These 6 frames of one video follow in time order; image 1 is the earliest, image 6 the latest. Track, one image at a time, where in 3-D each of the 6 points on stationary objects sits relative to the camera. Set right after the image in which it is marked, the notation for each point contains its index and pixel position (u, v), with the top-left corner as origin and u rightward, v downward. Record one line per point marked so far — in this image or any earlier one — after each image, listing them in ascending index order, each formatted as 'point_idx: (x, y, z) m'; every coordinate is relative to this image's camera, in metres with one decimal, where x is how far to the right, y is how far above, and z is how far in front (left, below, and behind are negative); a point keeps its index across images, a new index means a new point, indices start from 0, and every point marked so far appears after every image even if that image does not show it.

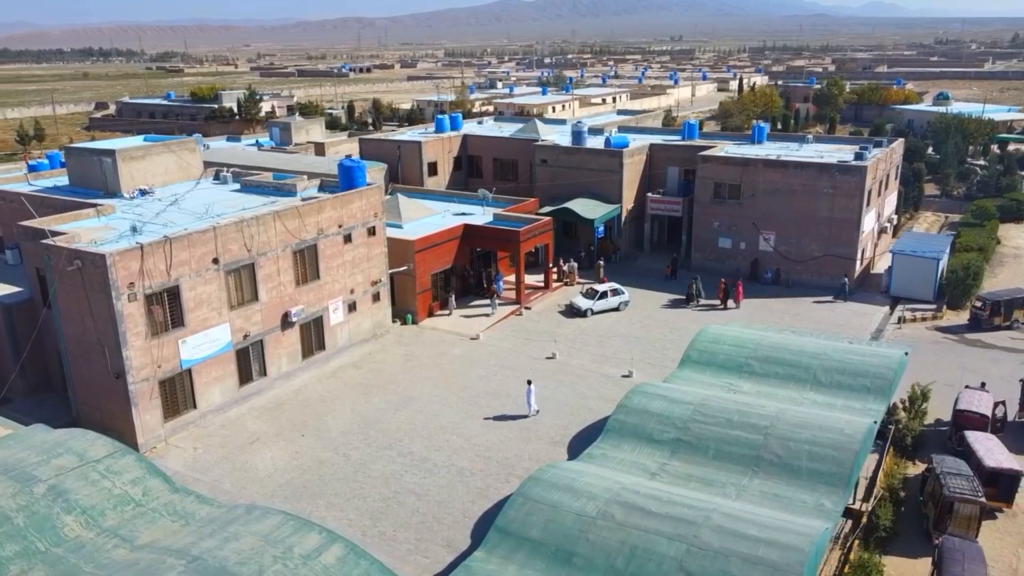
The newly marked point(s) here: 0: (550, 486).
0: (+0.7, -3.8, +15.4) m
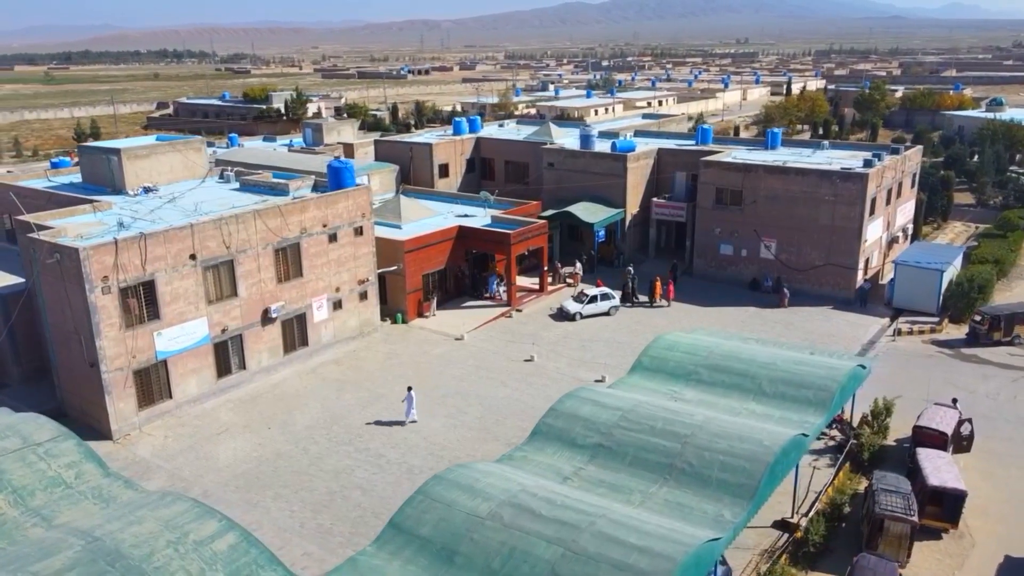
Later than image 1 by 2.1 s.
0: (-1.2, -3.8, +15.6) m
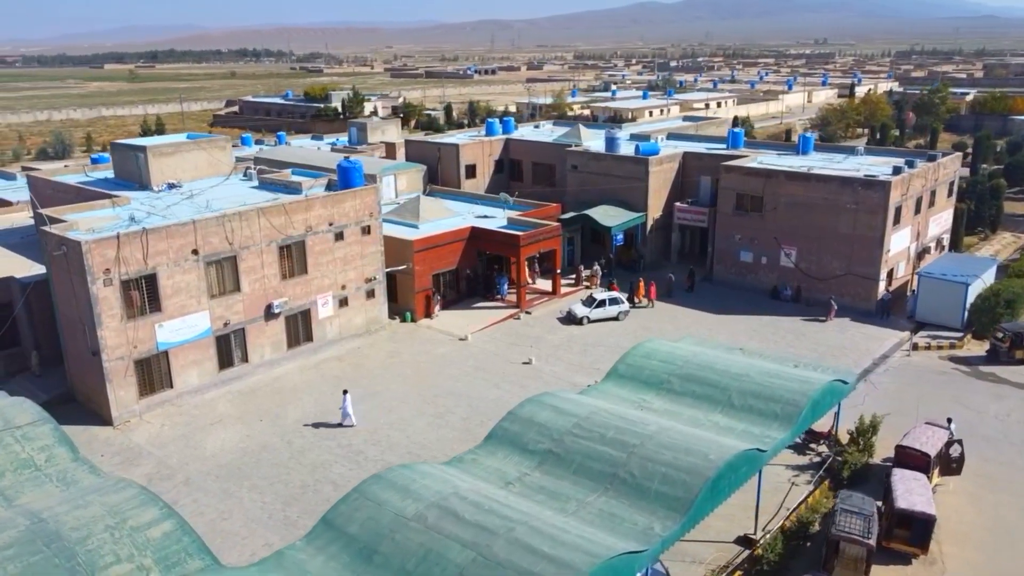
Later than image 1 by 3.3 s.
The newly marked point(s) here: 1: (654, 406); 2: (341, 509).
0: (-2.4, -3.9, +15.8) m
1: (+3.5, -2.9, +19.9) m
2: (-3.3, -4.2, +15.4) m
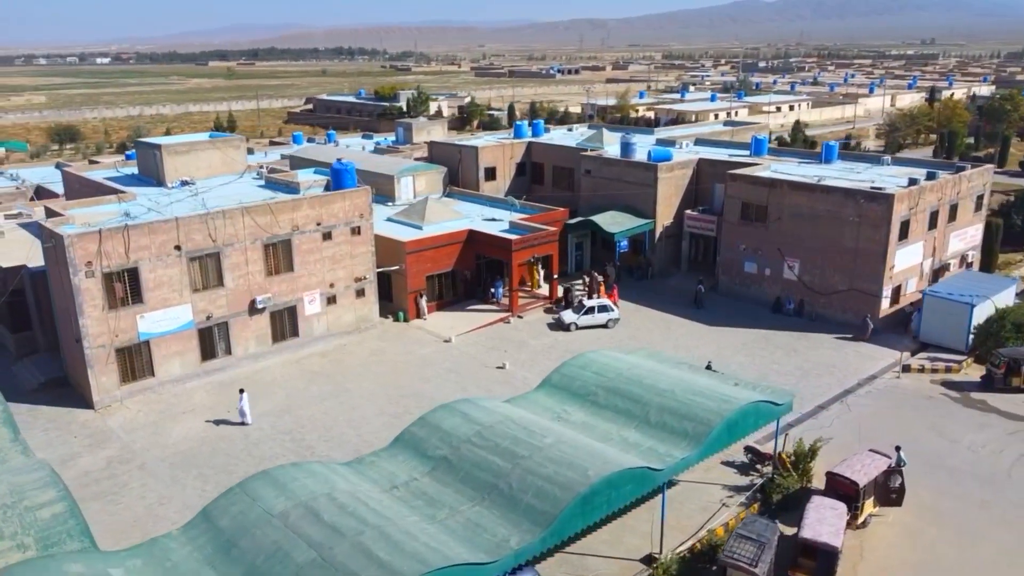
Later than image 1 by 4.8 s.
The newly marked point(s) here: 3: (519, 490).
0: (-4.9, -3.9, +16.3) m
1: (+1.5, -3.2, +19.8) m
2: (-5.8, -4.3, +16.0) m
3: (+0.1, -4.0, +16.1) m
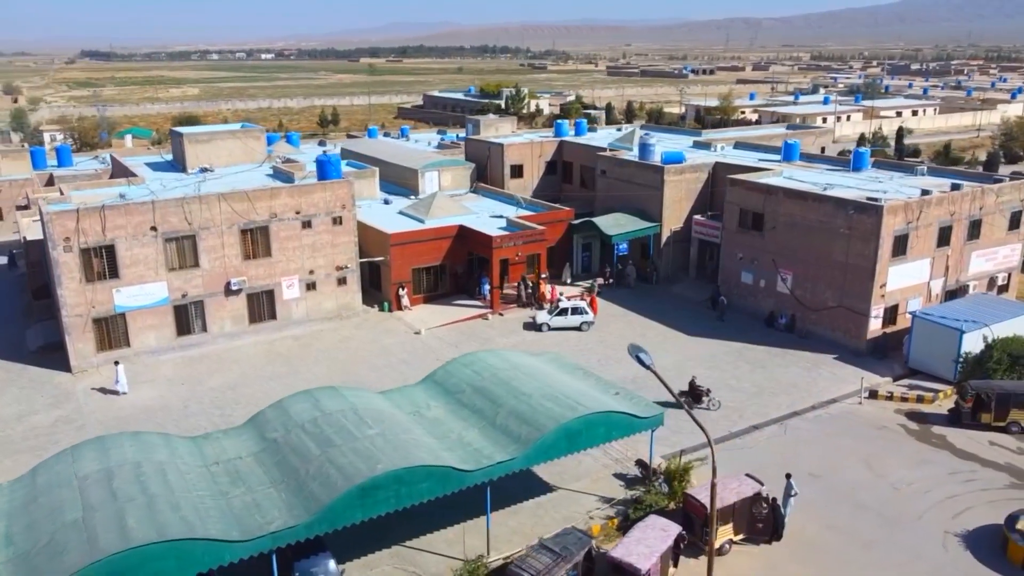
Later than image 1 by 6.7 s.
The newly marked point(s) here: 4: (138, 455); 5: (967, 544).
0: (-9.0, -3.5, +17.5) m
1: (-2.1, -3.1, +19.8) m
2: (-9.9, -3.7, +17.3) m
3: (-4.1, -3.8, +16.4) m
4: (-7.9, -3.6, +17.1) m
5: (+10.8, -6.1, +19.1) m
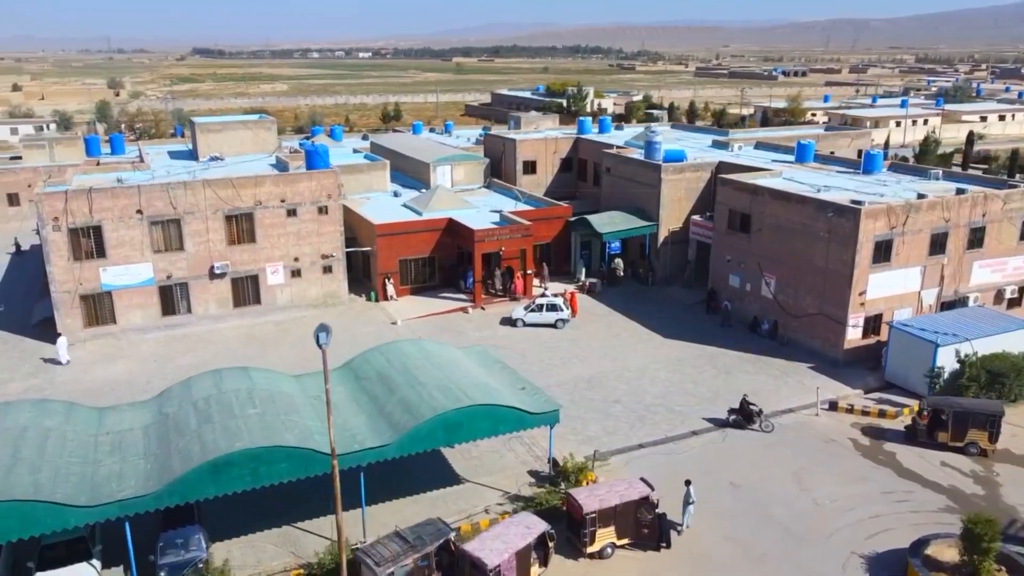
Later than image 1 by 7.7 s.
0: (-11.7, -2.8, +18.5) m
1: (-4.6, -2.7, +20.0) m
2: (-12.7, -3.1, +18.4) m
3: (-7.0, -3.4, +16.8) m
4: (-10.7, -3.0, +18.0) m
5: (+8.0, -6.2, +17.9) m
